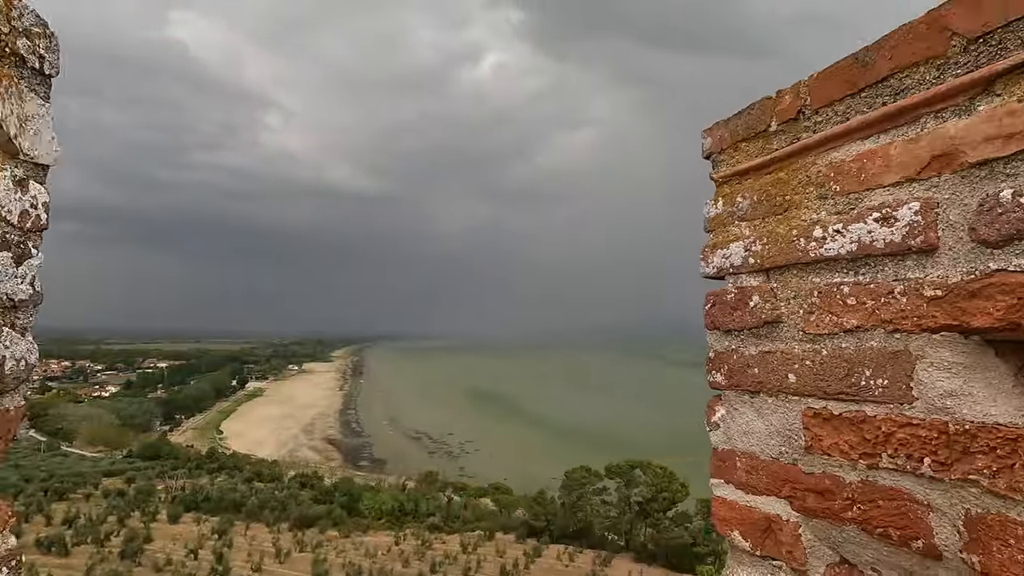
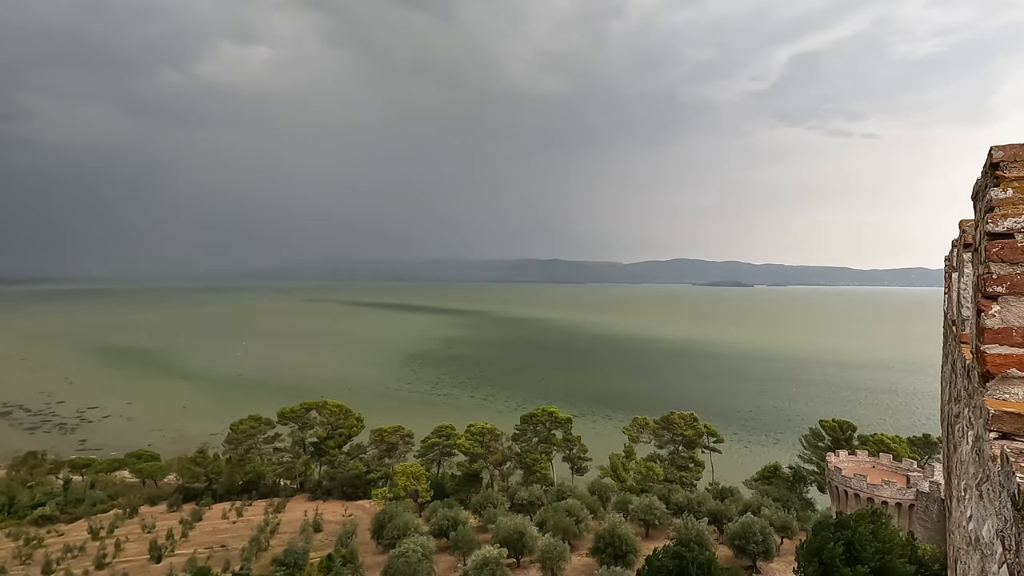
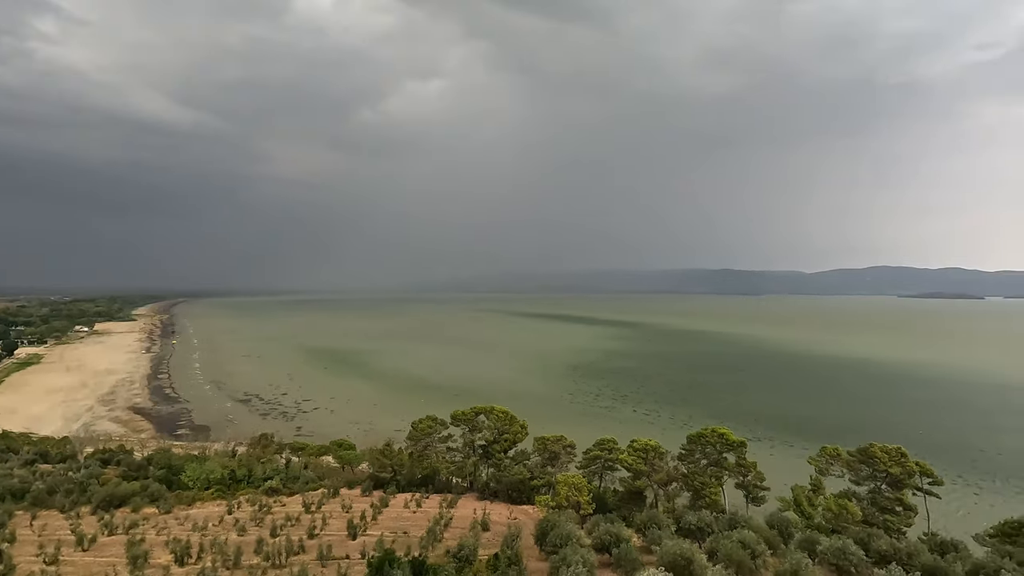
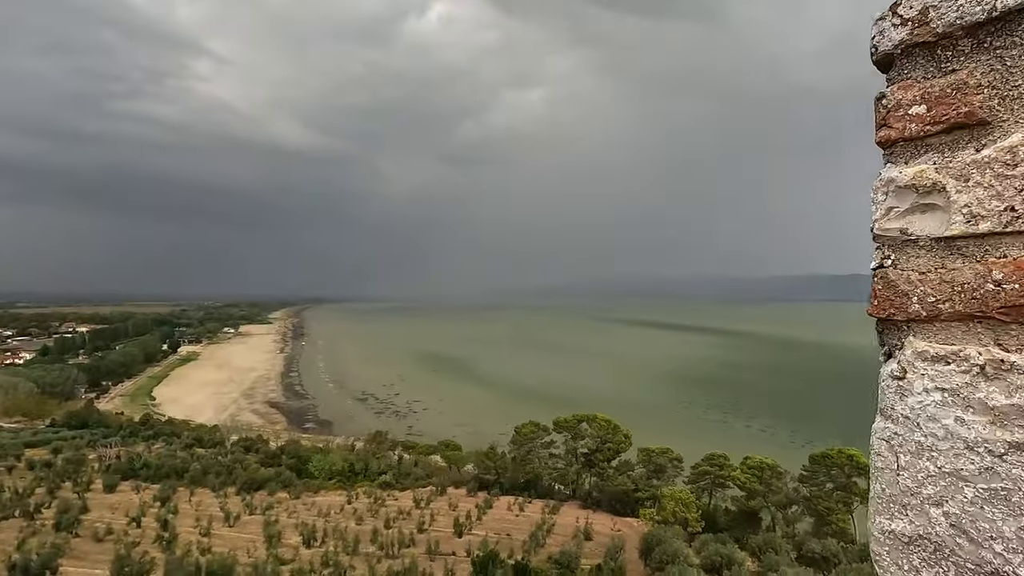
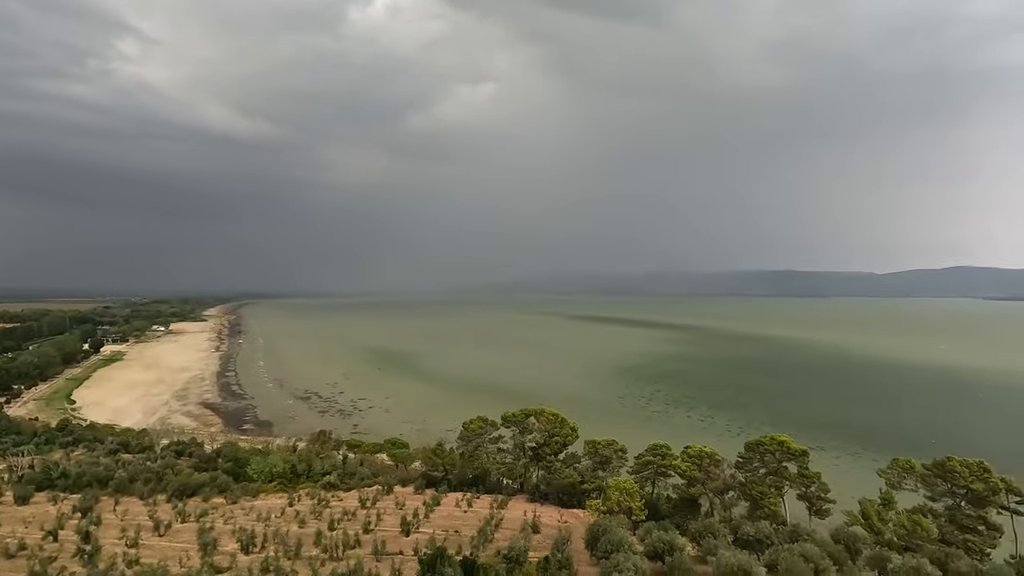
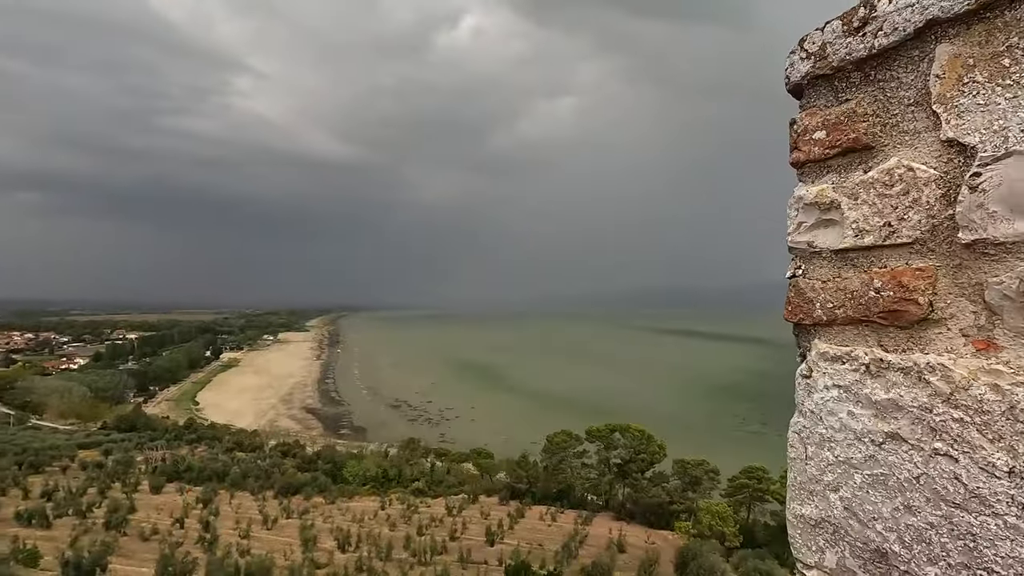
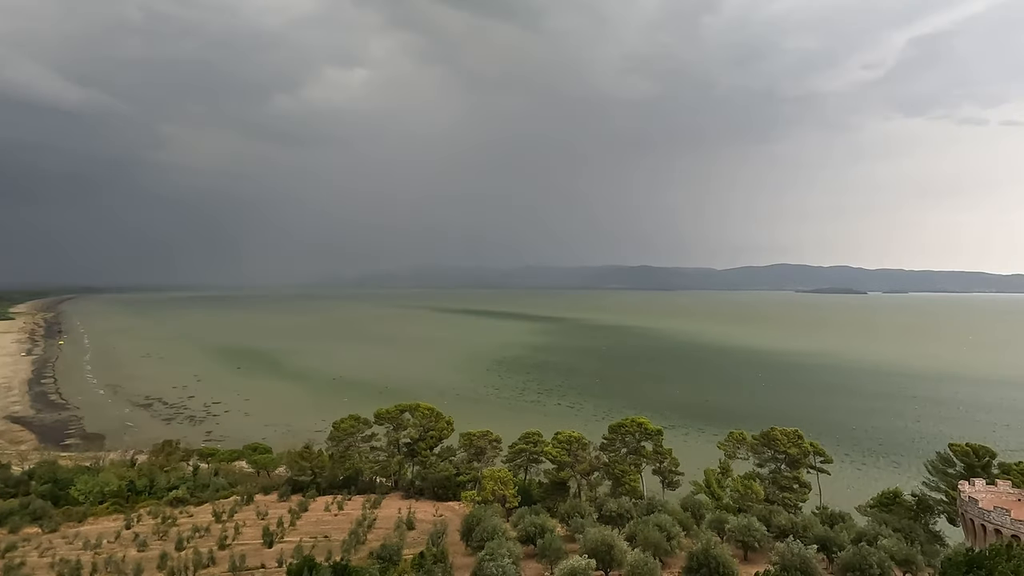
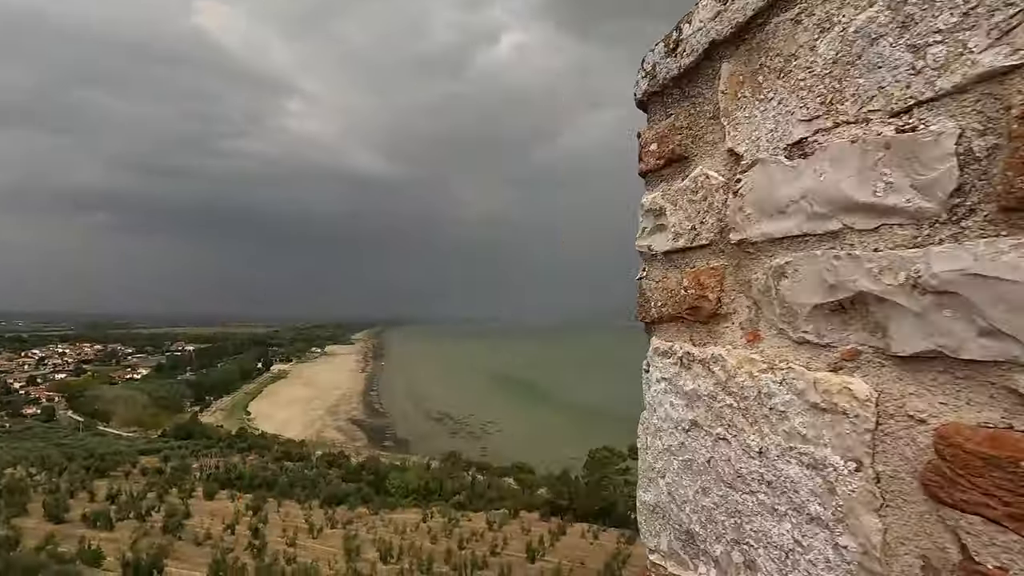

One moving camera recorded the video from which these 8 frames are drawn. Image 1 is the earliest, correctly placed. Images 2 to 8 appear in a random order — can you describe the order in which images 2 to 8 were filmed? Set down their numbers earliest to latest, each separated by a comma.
8, 6, 4, 5, 3, 7, 2
